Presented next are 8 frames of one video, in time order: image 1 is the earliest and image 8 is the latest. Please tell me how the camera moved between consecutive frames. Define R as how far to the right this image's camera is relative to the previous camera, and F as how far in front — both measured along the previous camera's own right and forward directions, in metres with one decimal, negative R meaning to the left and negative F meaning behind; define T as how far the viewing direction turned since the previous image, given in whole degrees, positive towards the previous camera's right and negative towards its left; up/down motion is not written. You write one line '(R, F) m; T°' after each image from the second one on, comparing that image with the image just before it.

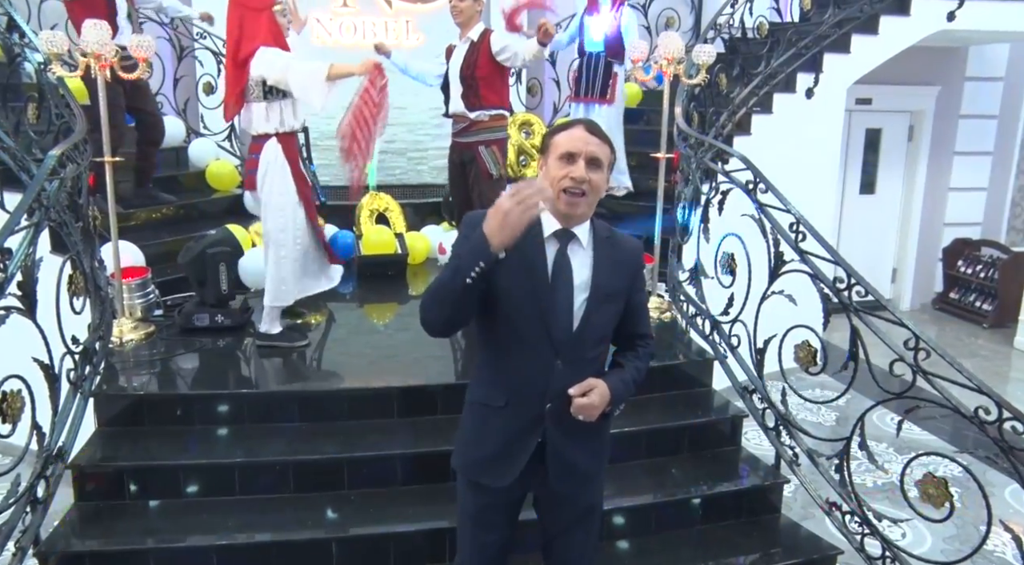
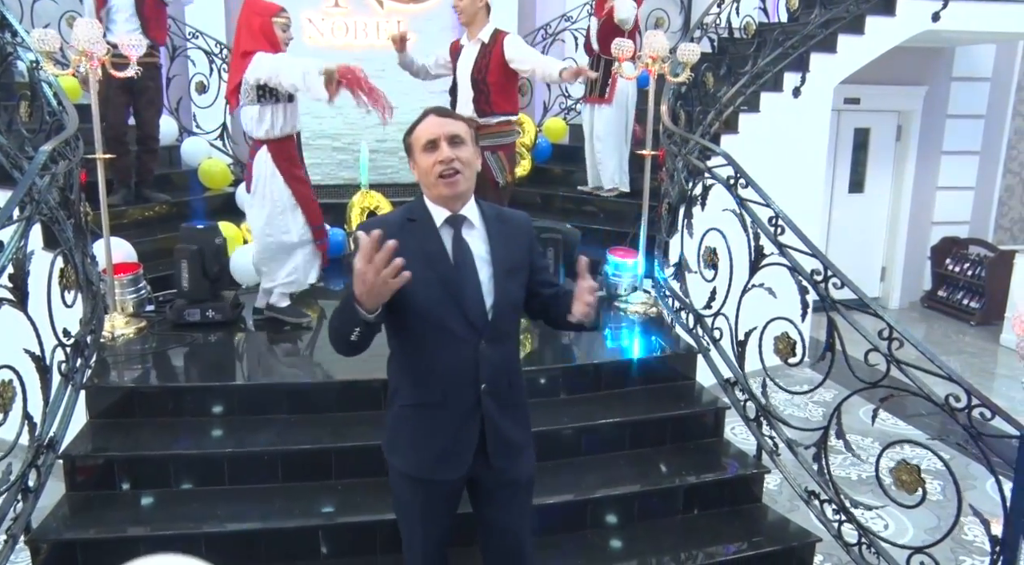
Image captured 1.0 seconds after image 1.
(0.0, 0.0) m; 0°
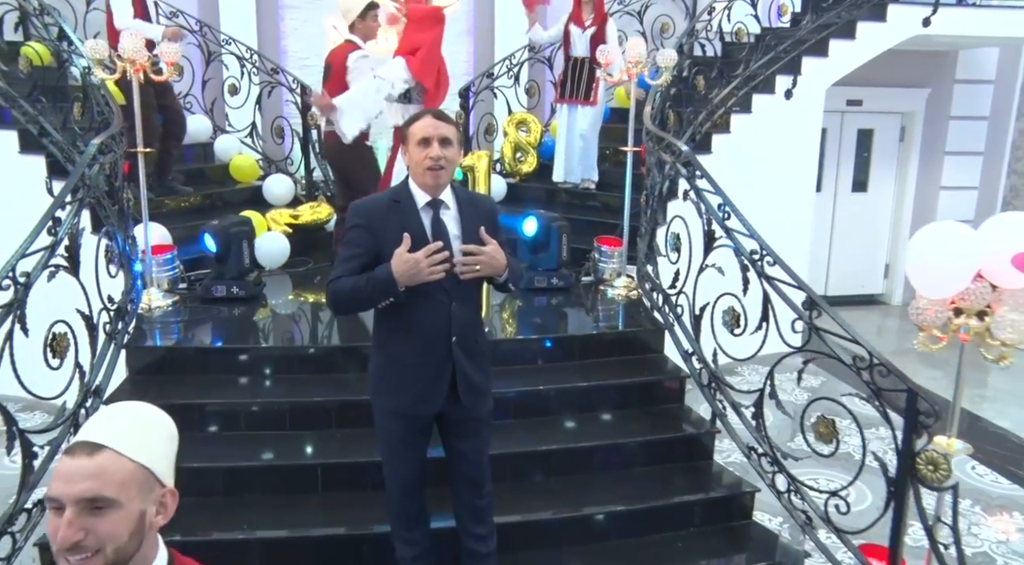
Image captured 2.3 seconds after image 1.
(+0.2, -0.4) m; -3°
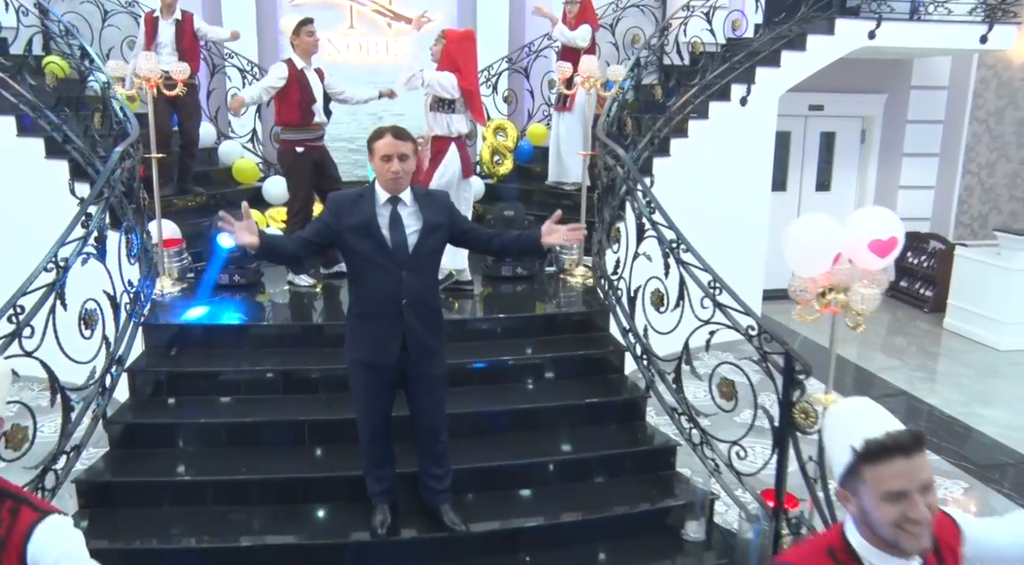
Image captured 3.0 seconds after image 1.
(+0.2, -0.5) m; 0°
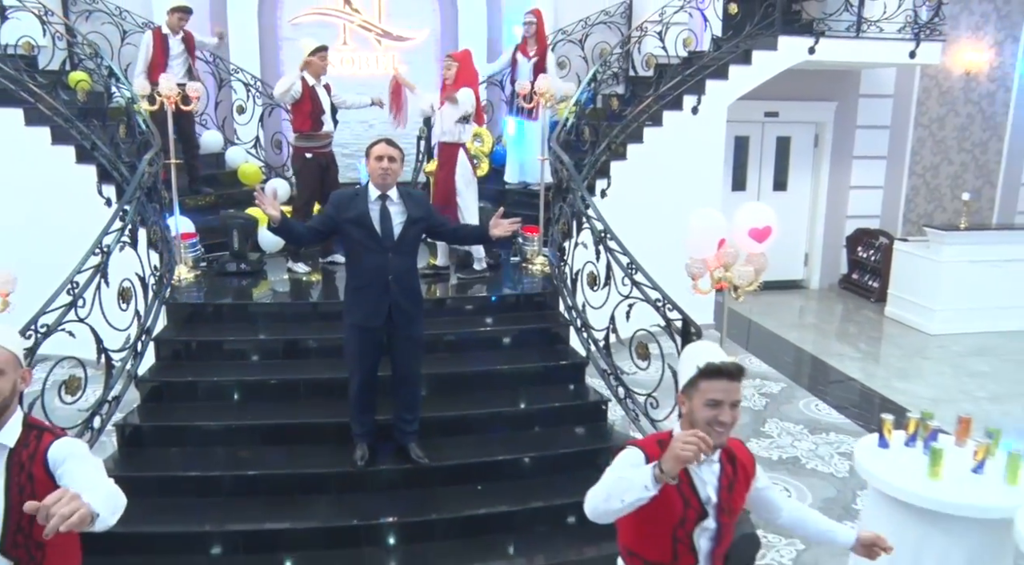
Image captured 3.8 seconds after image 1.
(+0.3, -0.7) m; 0°
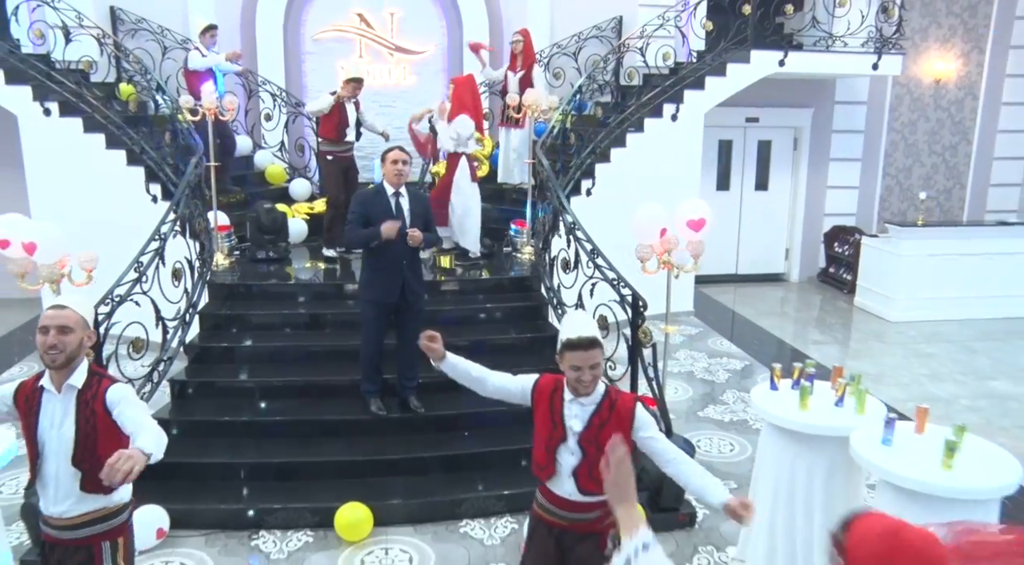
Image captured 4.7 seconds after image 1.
(+0.2, -0.8) m; -1°
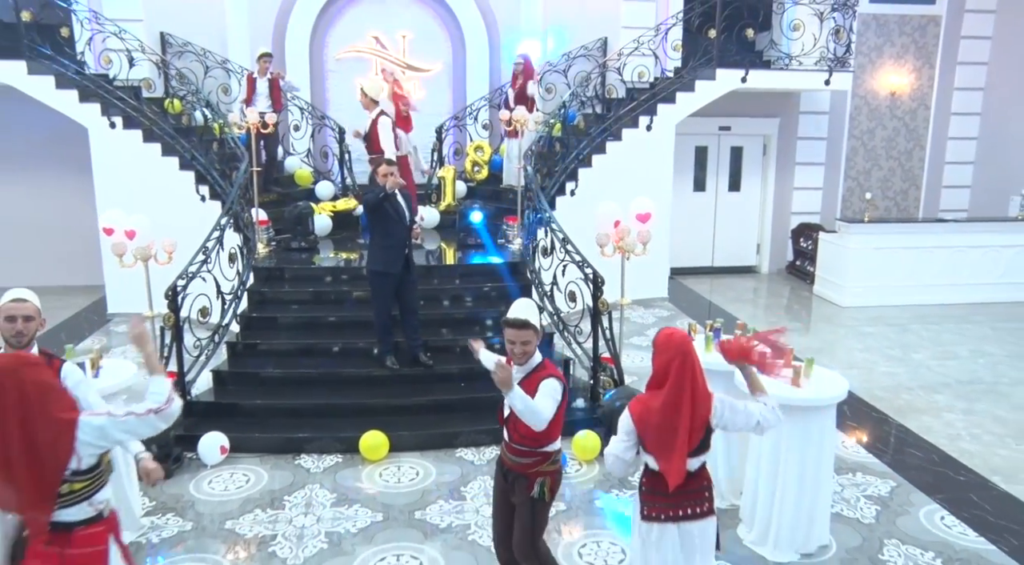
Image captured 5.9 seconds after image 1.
(+0.2, -1.2) m; -1°
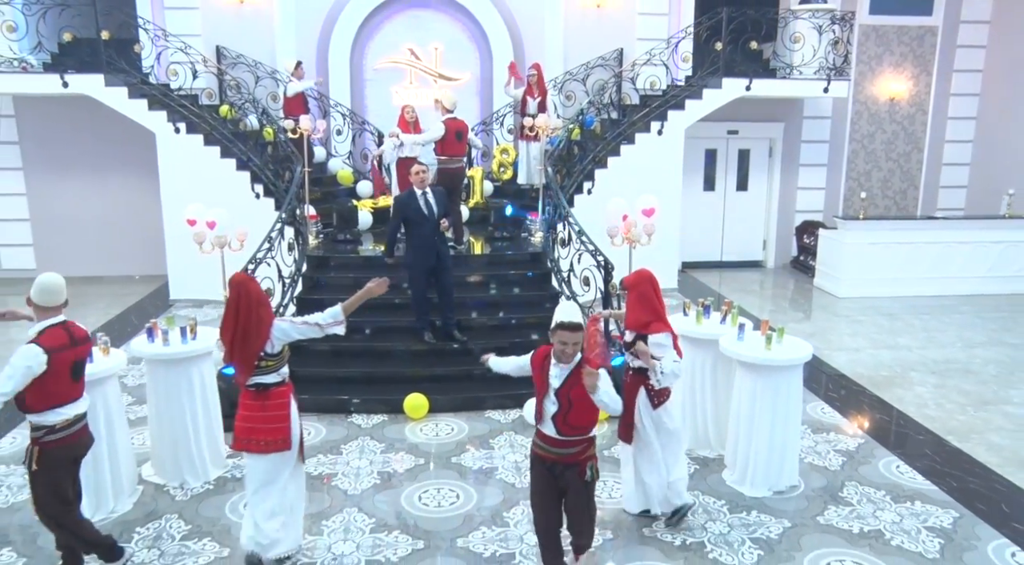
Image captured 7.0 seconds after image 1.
(0.0, -0.8) m; -2°
